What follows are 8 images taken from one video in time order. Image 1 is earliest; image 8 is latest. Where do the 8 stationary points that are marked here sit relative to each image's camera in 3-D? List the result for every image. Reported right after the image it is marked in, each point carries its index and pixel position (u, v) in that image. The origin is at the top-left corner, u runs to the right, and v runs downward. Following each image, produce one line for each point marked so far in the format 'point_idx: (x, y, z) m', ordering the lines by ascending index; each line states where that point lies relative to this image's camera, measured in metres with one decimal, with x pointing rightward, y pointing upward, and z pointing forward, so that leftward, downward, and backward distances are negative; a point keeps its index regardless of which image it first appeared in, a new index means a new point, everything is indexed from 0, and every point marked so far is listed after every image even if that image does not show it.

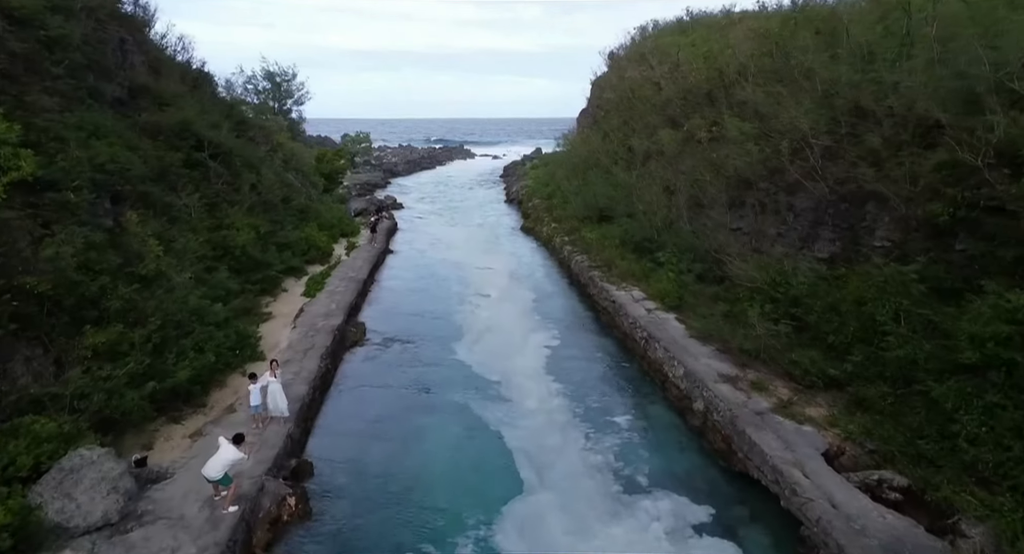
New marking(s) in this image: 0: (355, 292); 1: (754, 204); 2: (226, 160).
0: (-4.4, -0.4, +18.3) m
1: (+5.8, +1.7, +15.7) m
2: (-8.7, +3.5, +19.9) m
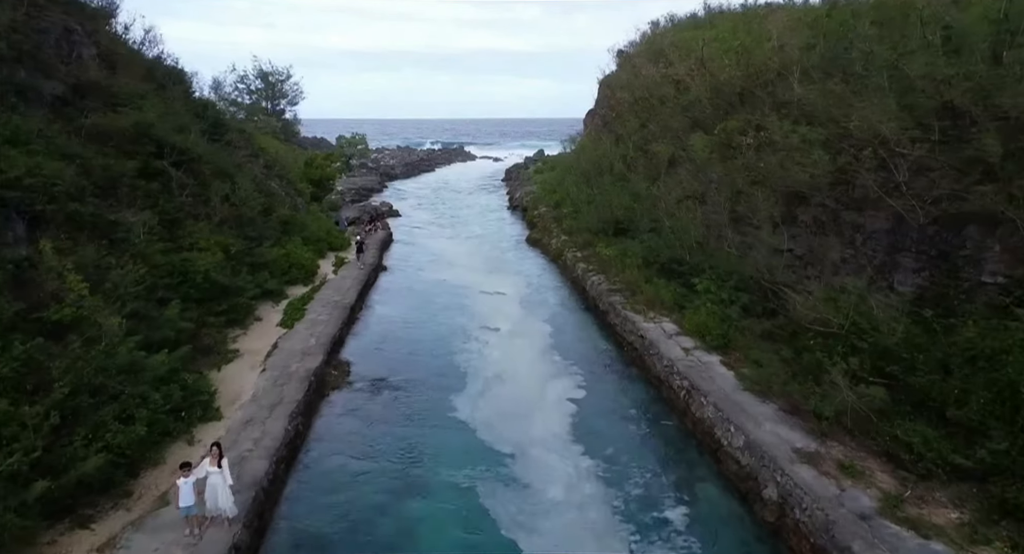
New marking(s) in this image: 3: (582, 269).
0: (-4.1, -1.1, +15.8) m
1: (+6.0, +1.1, +13.2) m
2: (-8.5, +2.9, +17.5) m
3: (+2.2, +0.2, +20.2) m
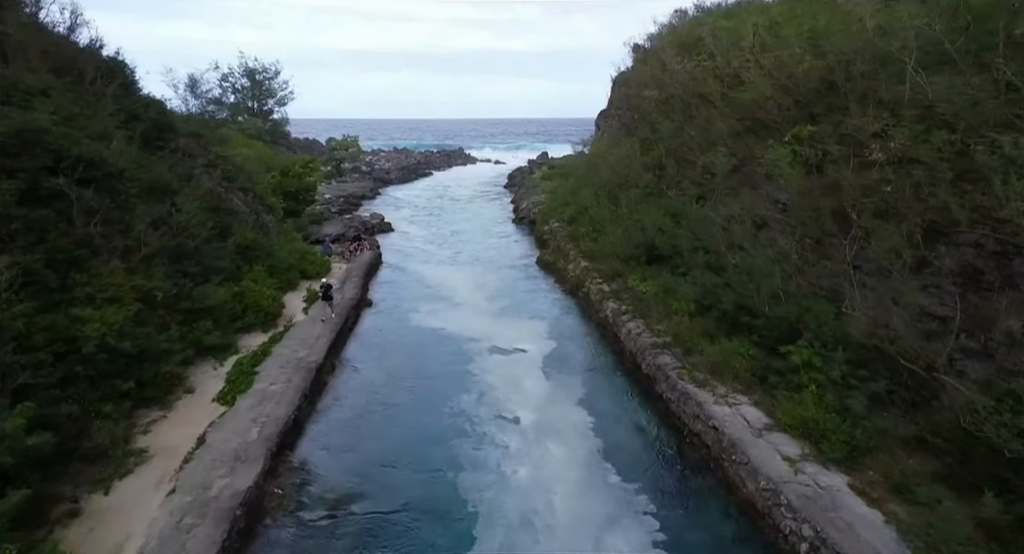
0: (-3.8, -2.1, +11.7) m
1: (+6.3, 0.0, +9.1) m
2: (-8.2, +1.8, +13.4) m
3: (+2.5, -0.8, +16.2) m
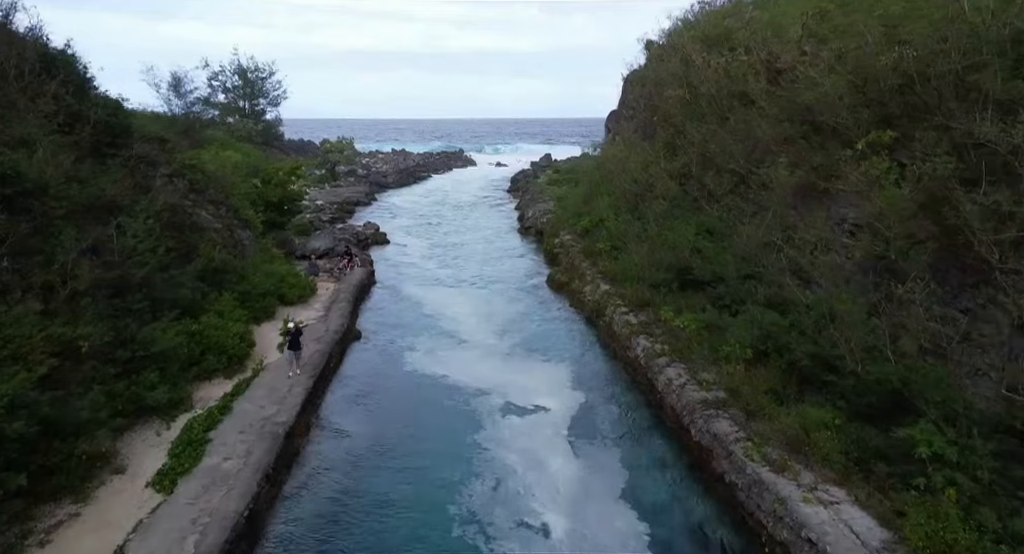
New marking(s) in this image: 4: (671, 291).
0: (-3.5, -2.8, +9.1) m
1: (+6.6, -0.6, +6.5) m
2: (-7.9, +1.2, +10.8) m
3: (+2.8, -1.5, +13.6) m
4: (+3.8, -0.3, +15.8) m
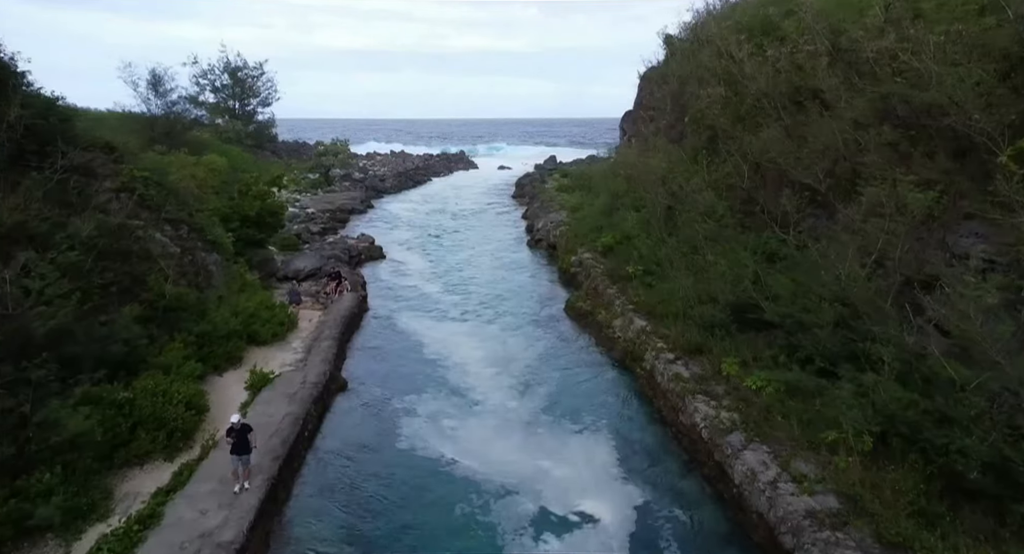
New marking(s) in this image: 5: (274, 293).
0: (-3.1, -3.6, +6.1) m
1: (+7.0, -1.4, +3.5) m
2: (-7.5, +0.4, +7.7) m
3: (+3.2, -2.3, +10.5) m
4: (+4.2, -1.1, +12.7) m
5: (-7.0, -0.5, +19.3) m
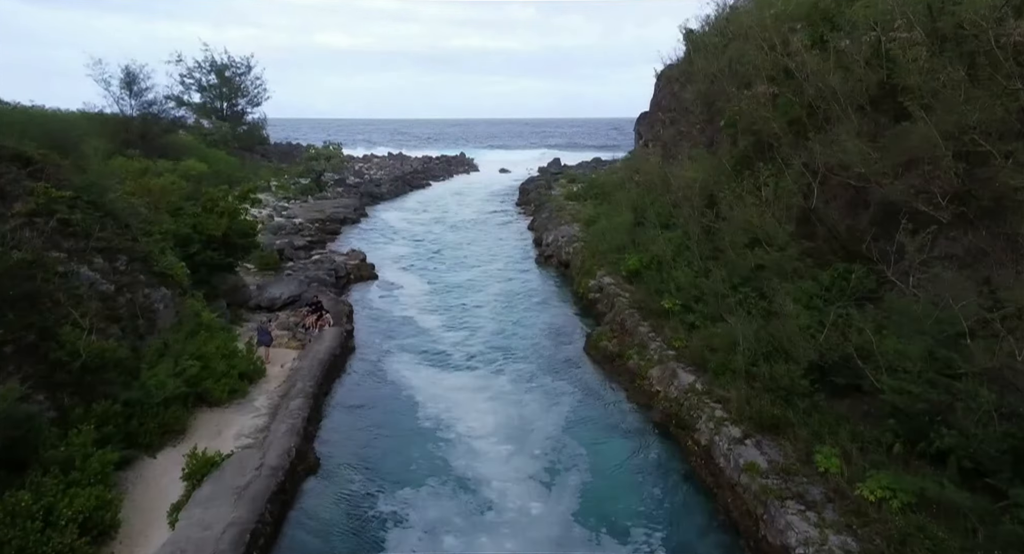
0: (-2.8, -4.4, +3.1) m
1: (+7.3, -2.2, +0.5) m
2: (-7.2, -0.4, +4.7) m
3: (+3.5, -3.1, +7.5) m
4: (+4.5, -1.9, +9.7) m
5: (-6.7, -1.3, +16.3) m
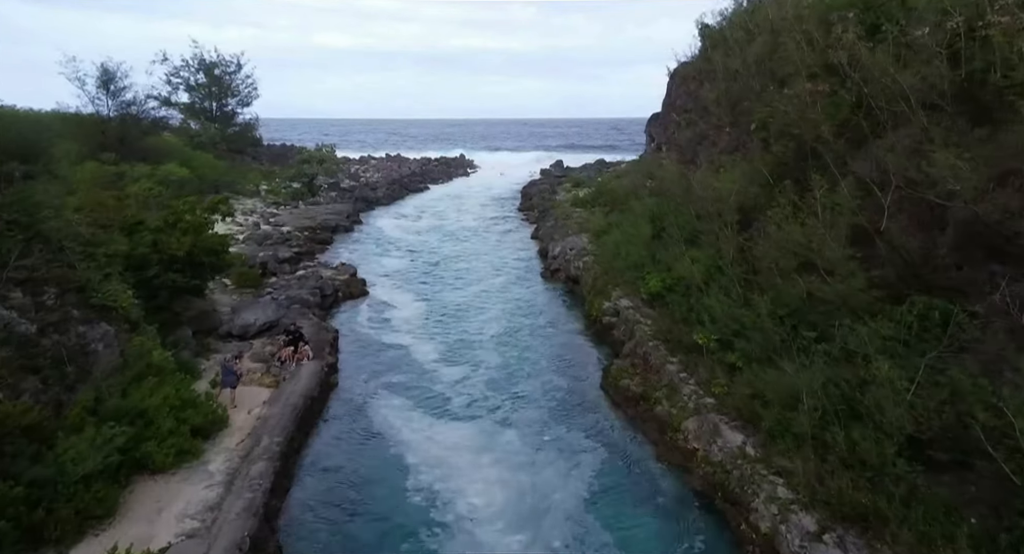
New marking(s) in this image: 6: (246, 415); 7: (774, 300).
0: (-2.7, -5.0, +0.9) m
1: (+7.5, -2.8, -1.7) m
2: (-7.1, -1.0, +2.5) m
3: (+3.6, -3.7, +5.3) m
4: (+4.7, -2.5, +7.5) m
5: (-6.6, -1.9, +14.1) m
6: (-5.0, -2.5, +12.3) m
7: (+4.8, -0.4, +12.0) m
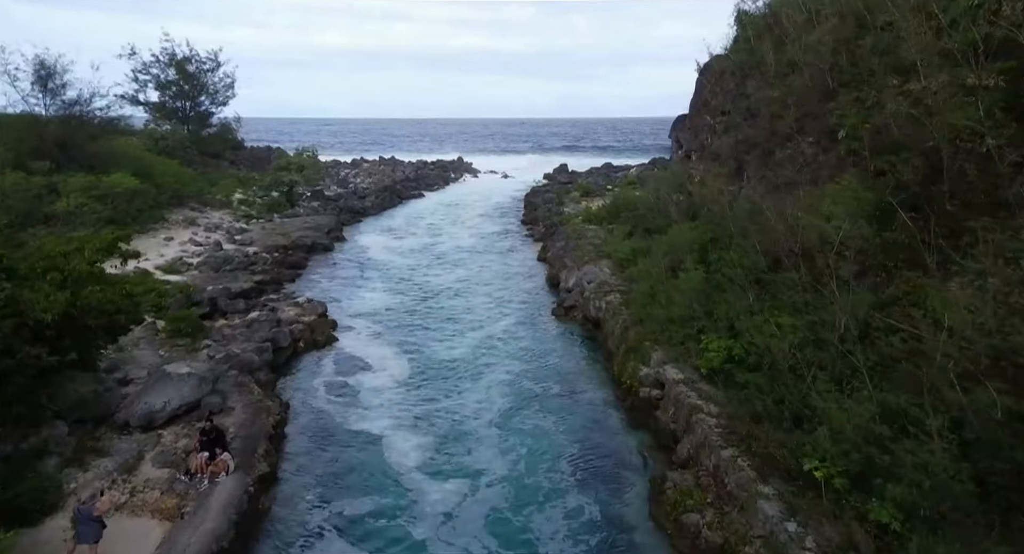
0: (-2.5, -6.1, -3.7) m
1: (+7.6, -4.0, -6.2) m
2: (-6.9, -2.2, -2.0) m
3: (+3.8, -4.9, +0.8) m
4: (+4.8, -3.7, +3.0) m
5: (-6.4, -3.1, +9.6) m
6: (-4.8, -3.7, +7.7) m
7: (+5.0, -1.6, +7.5) m
